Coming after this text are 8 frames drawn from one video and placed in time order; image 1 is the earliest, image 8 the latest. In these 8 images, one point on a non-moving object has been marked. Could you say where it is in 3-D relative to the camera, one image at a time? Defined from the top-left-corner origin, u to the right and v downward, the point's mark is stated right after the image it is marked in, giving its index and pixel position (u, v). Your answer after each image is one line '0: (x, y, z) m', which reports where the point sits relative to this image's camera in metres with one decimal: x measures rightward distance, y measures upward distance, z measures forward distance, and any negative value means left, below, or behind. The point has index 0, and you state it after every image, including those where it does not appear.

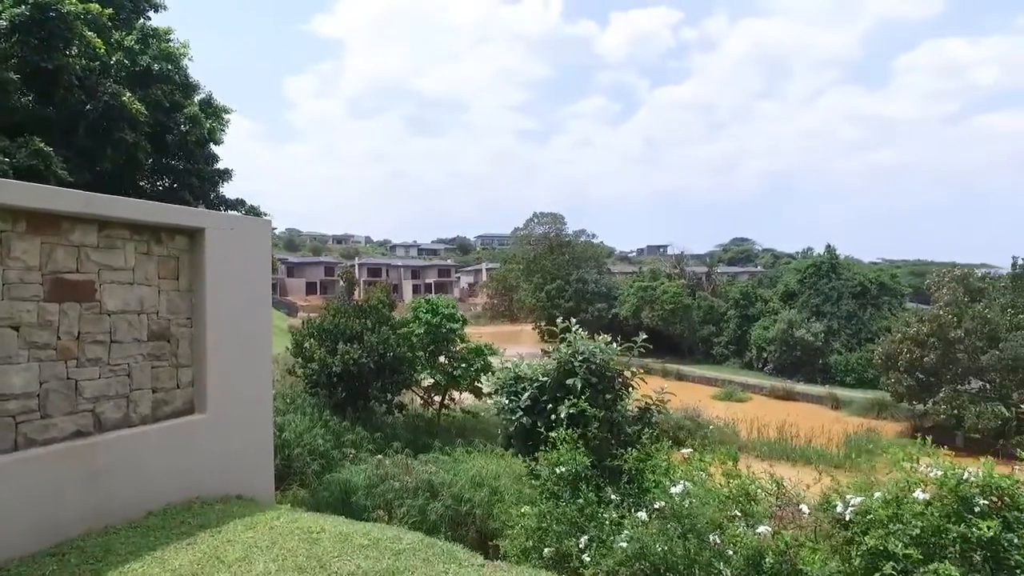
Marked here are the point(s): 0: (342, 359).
0: (-2.1, -0.9, +8.4) m
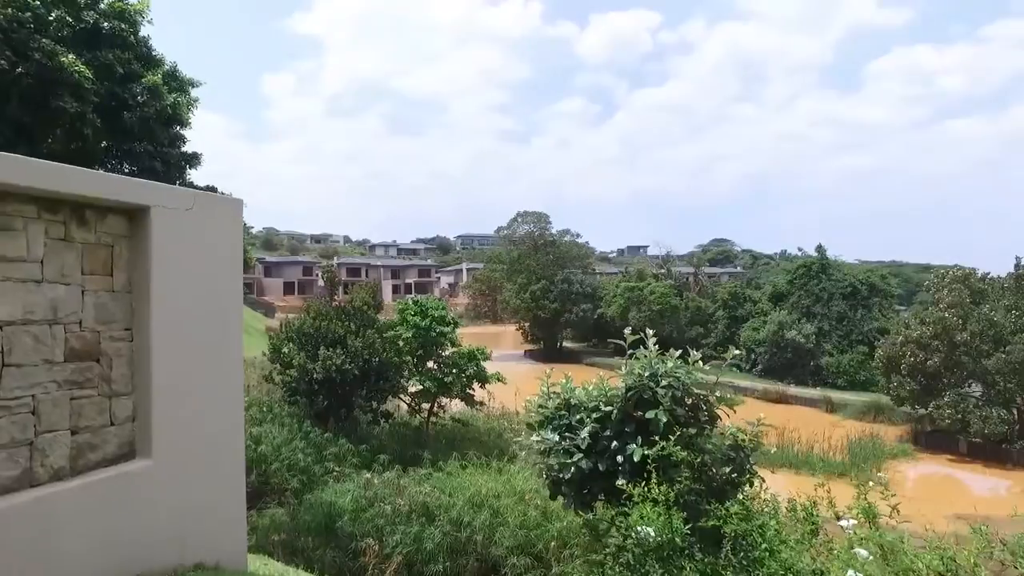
0: (-2.2, -0.9, +7.8) m
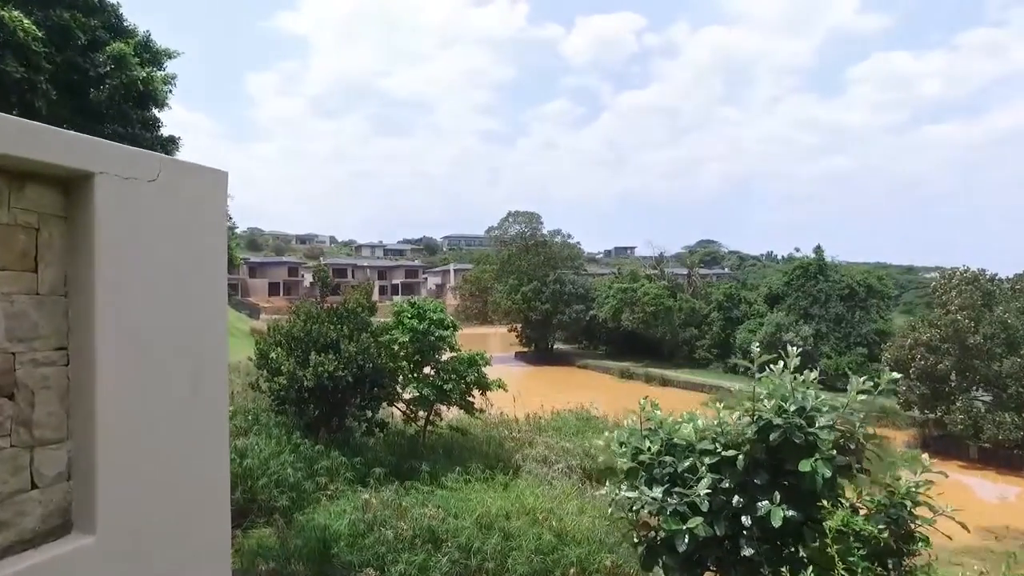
0: (-2.1, -0.9, +7.2) m
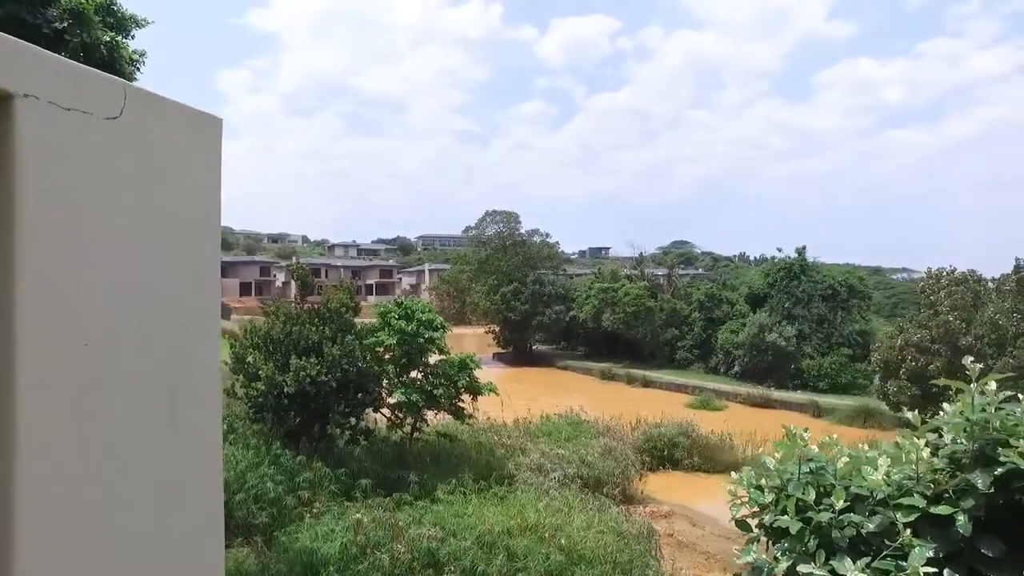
0: (-2.2, -0.9, +6.7) m
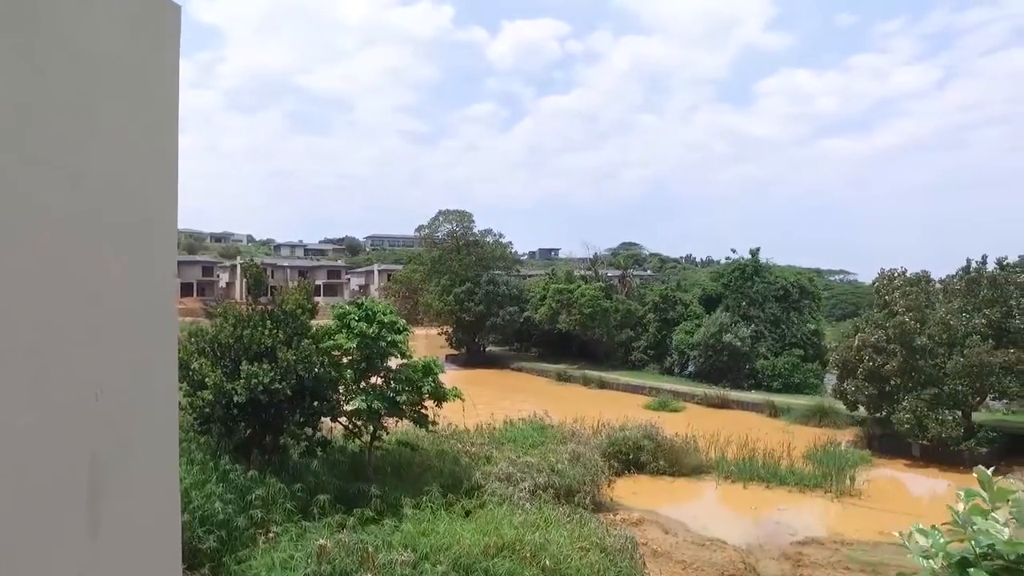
0: (-2.5, -0.9, +6.2) m
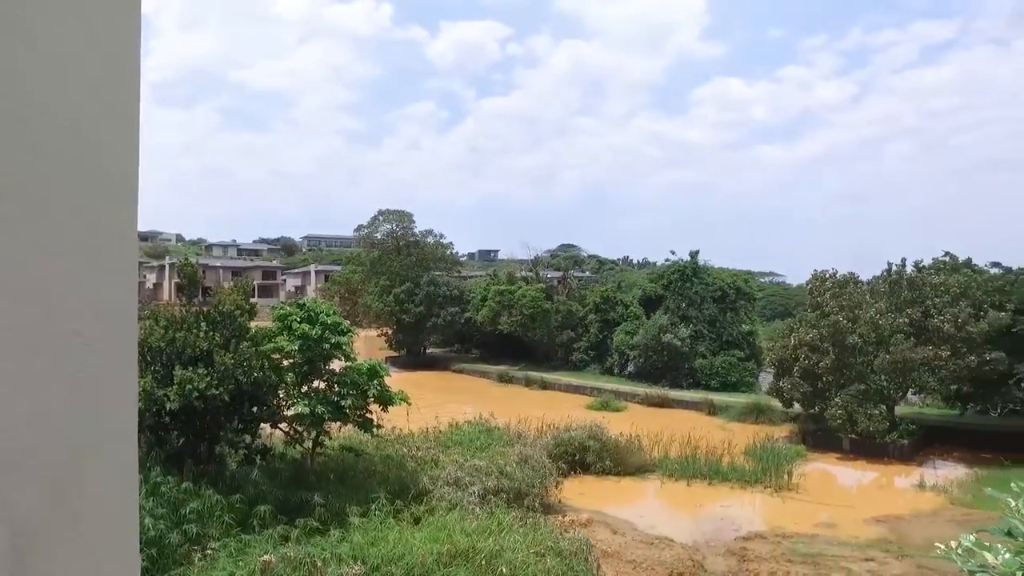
0: (-2.9, -0.9, +5.8) m
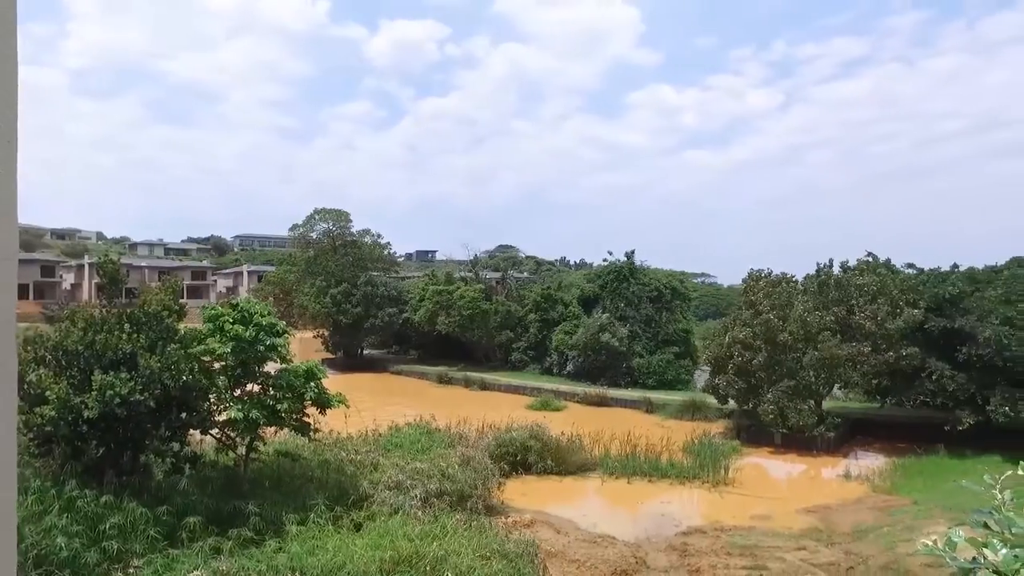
0: (-3.4, -0.9, +5.4) m
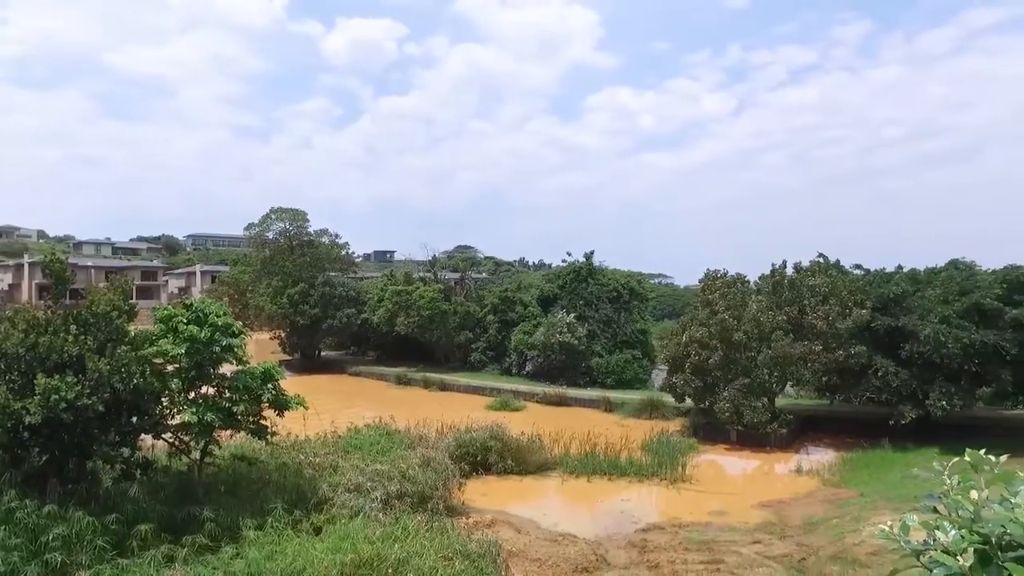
0: (-3.7, -0.9, +5.2) m
